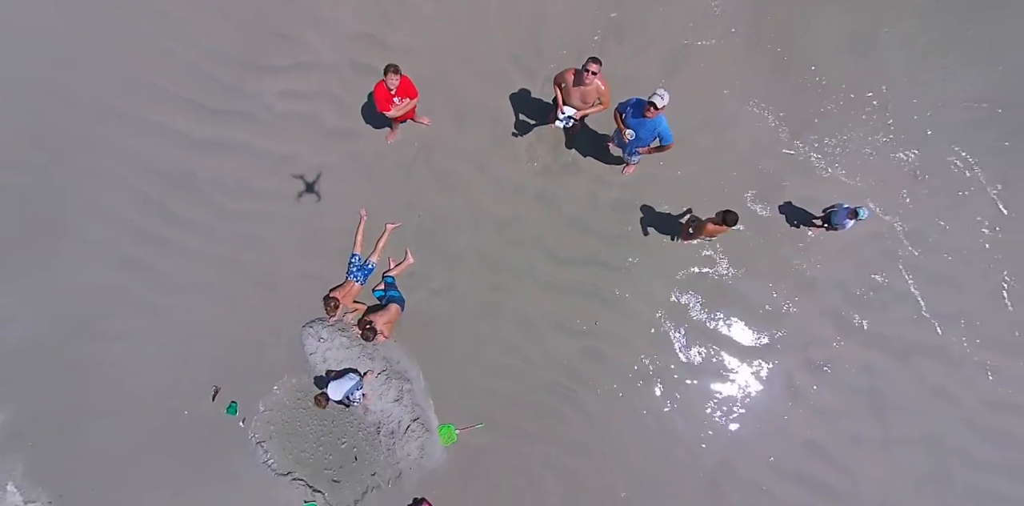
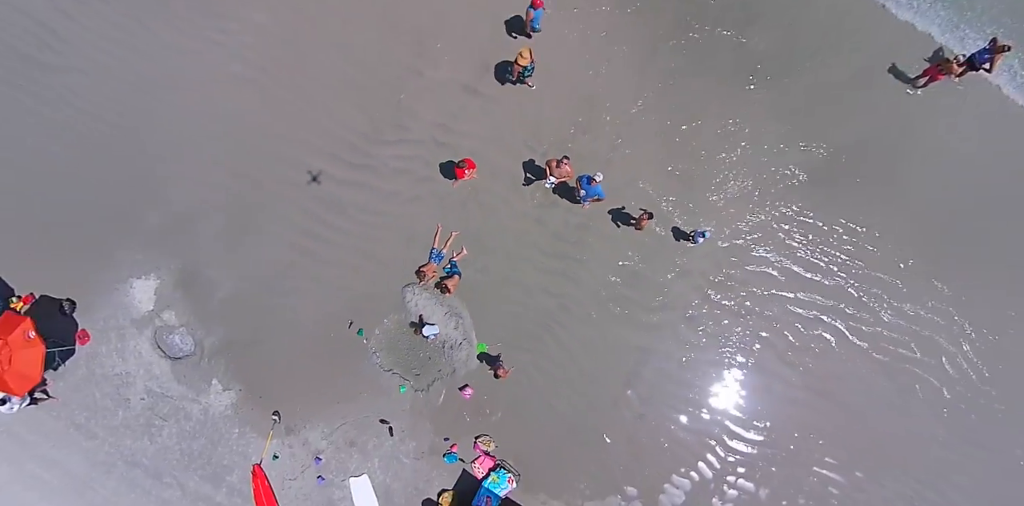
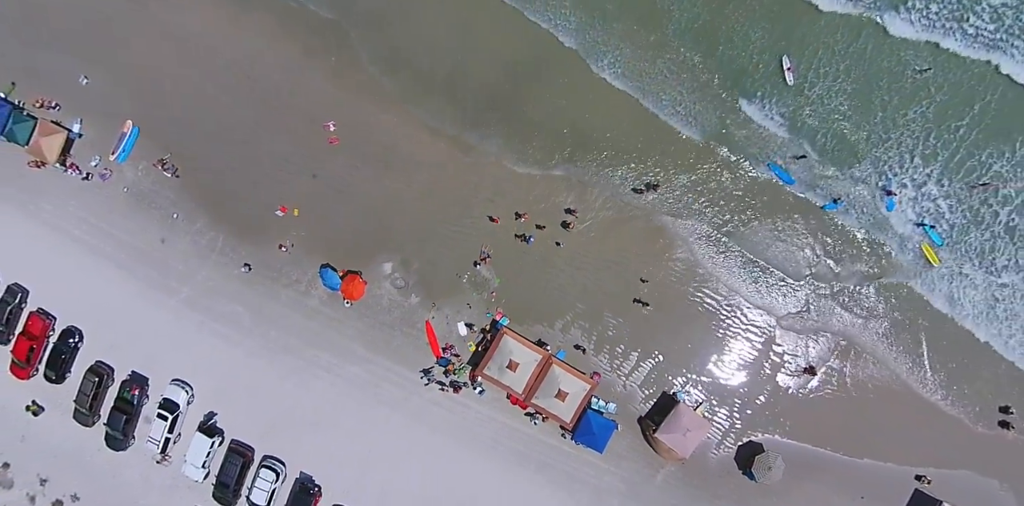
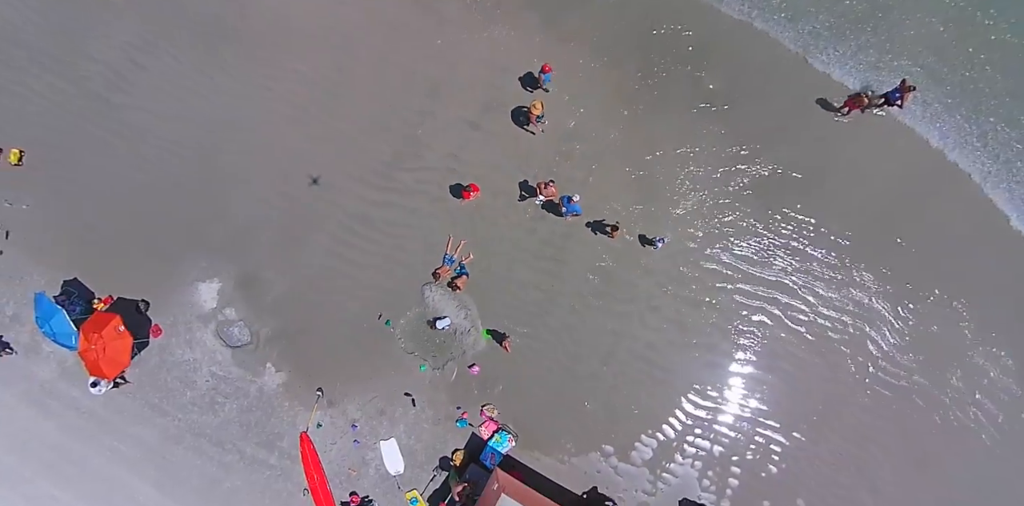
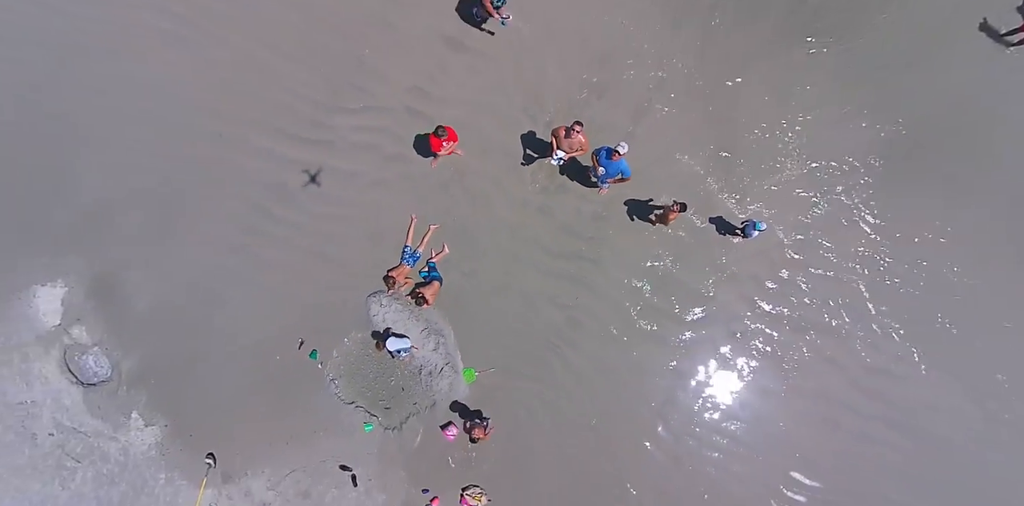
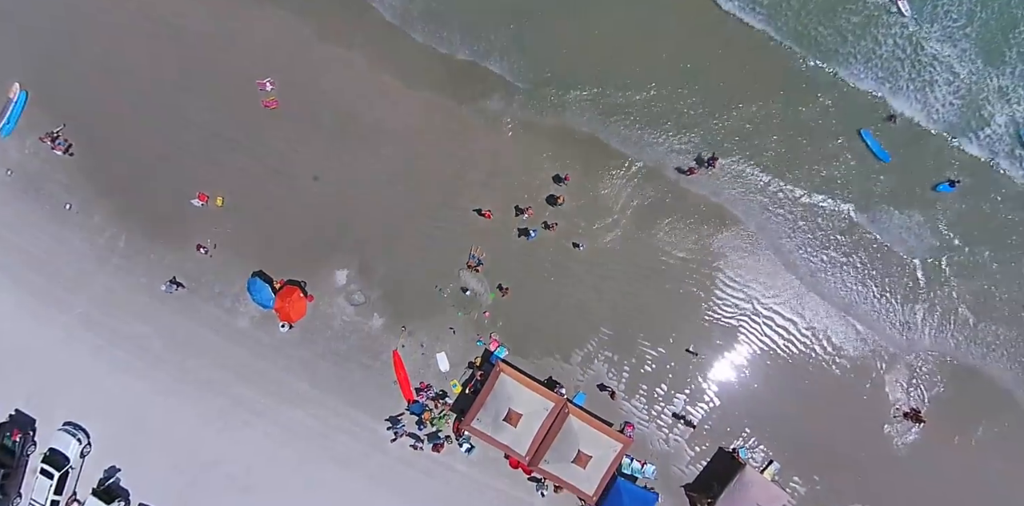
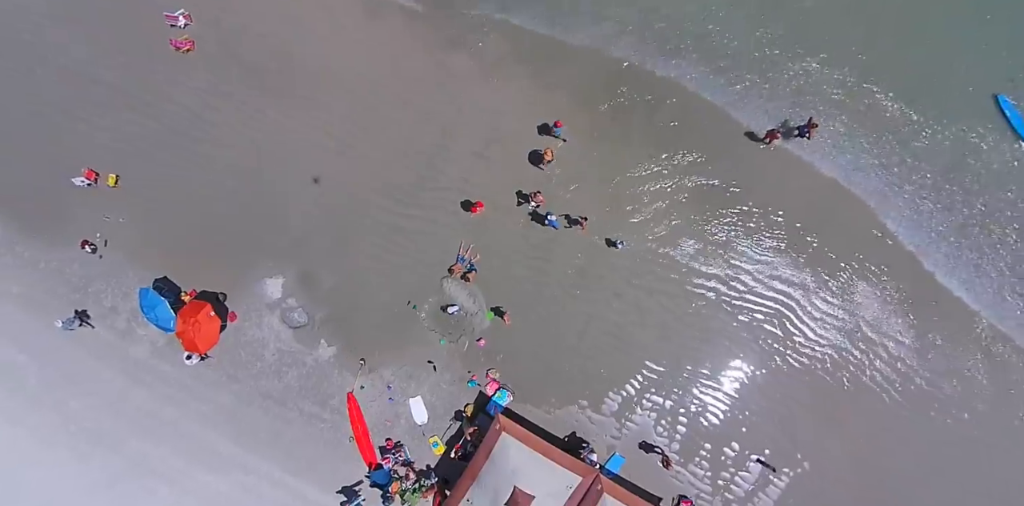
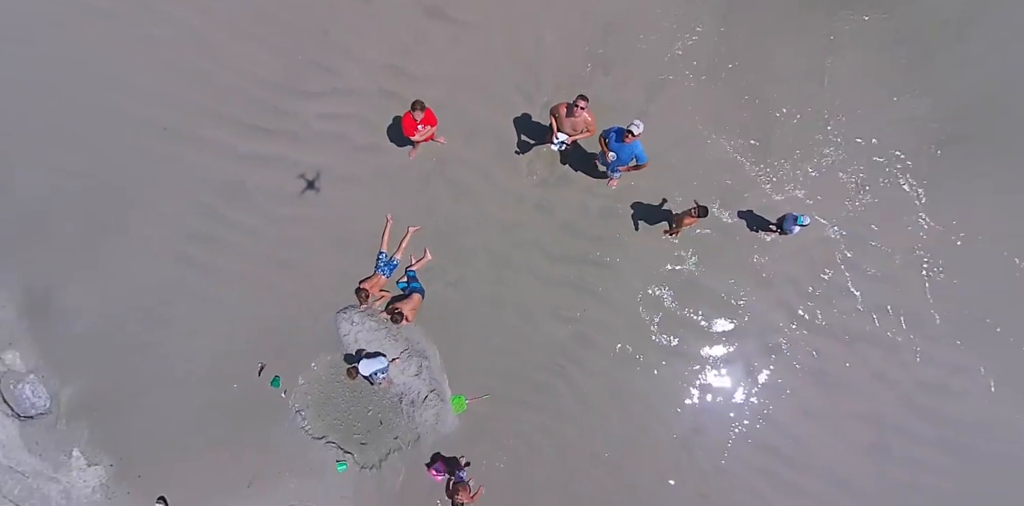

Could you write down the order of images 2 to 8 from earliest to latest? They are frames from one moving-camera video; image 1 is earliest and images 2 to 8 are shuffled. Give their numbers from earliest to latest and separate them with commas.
8, 5, 2, 4, 7, 6, 3
